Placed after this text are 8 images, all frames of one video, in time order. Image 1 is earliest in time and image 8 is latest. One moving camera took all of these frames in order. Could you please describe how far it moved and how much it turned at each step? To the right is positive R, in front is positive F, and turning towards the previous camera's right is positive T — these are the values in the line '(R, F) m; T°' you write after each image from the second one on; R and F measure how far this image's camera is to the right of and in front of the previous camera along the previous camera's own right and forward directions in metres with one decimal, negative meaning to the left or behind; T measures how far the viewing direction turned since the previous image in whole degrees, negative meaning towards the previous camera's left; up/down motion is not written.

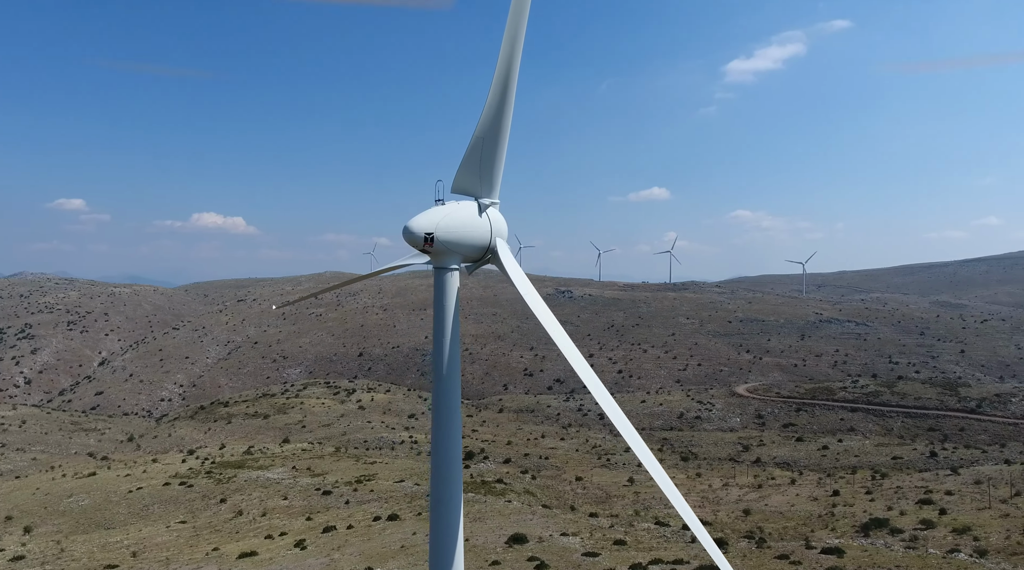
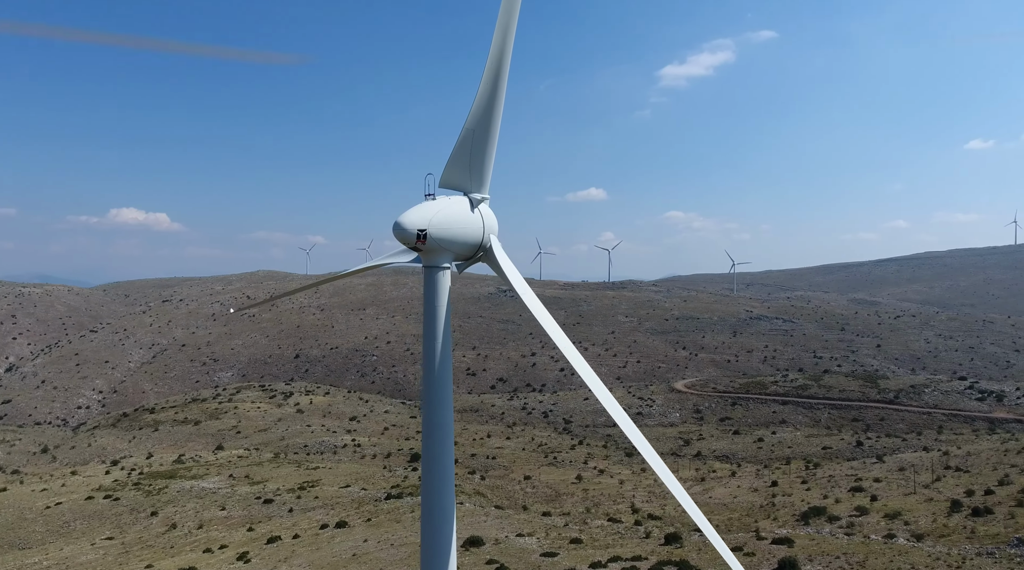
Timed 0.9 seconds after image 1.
(-0.8, +1.1) m; +5°
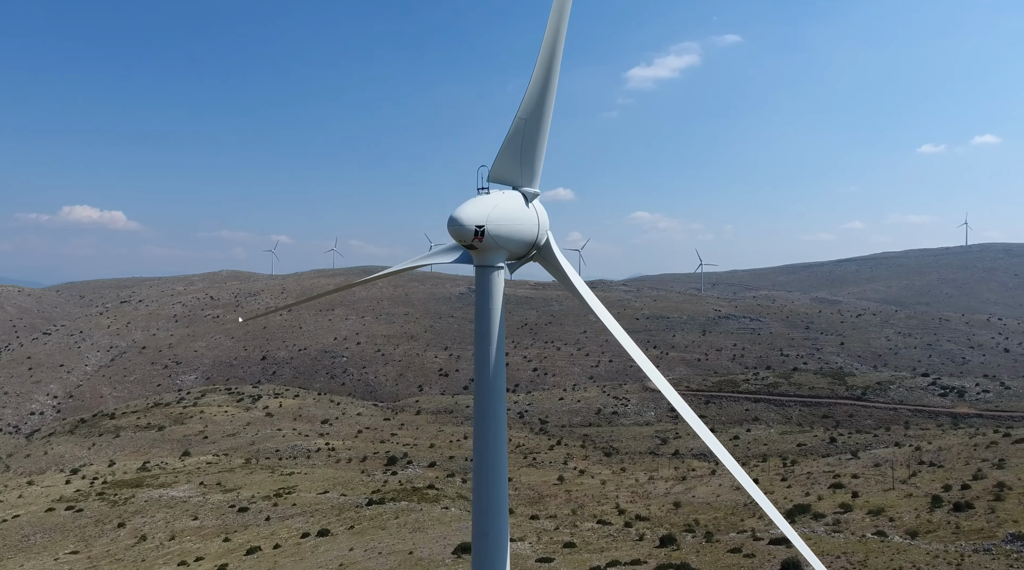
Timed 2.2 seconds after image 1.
(-1.0, +1.2) m; +3°
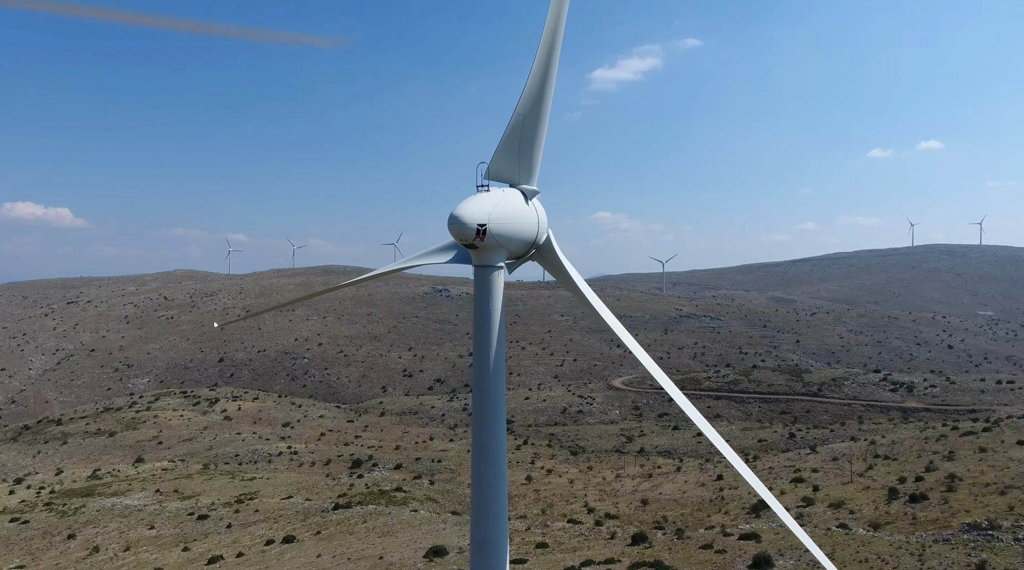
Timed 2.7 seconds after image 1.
(-0.4, +0.7) m; +3°
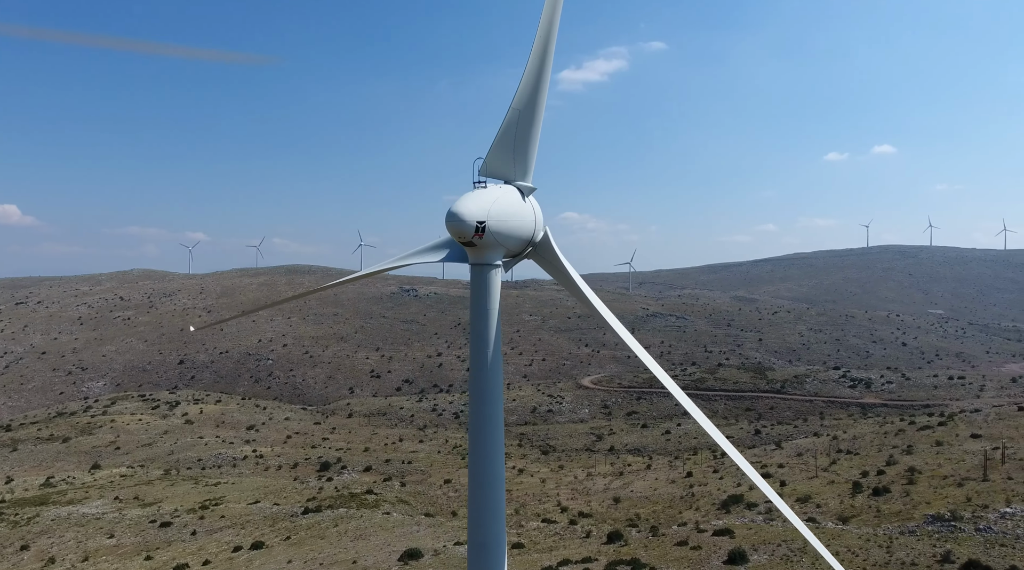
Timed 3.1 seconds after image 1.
(-0.4, +0.5) m; +3°
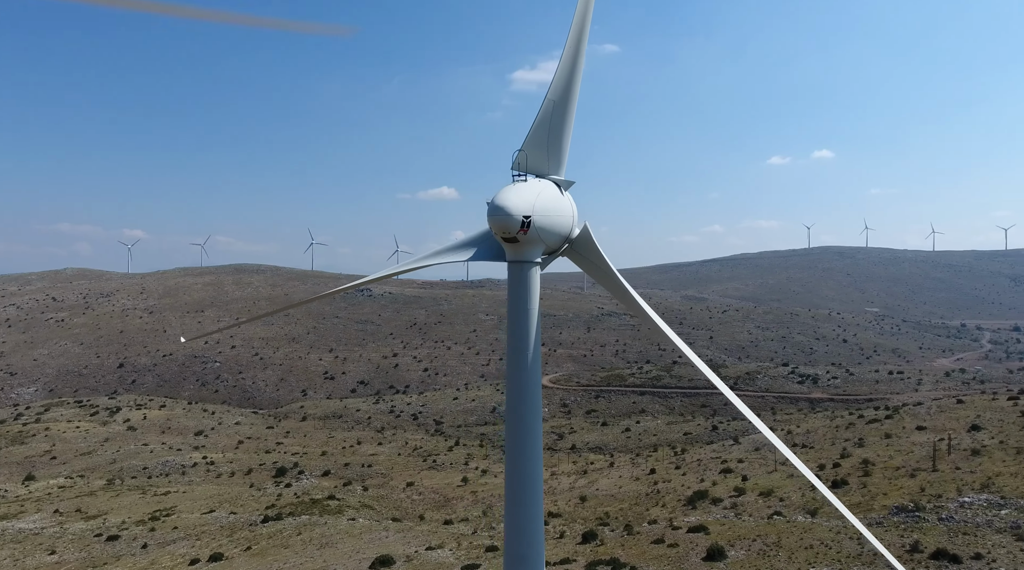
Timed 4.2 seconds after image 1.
(-0.8, +1.2) m; +4°
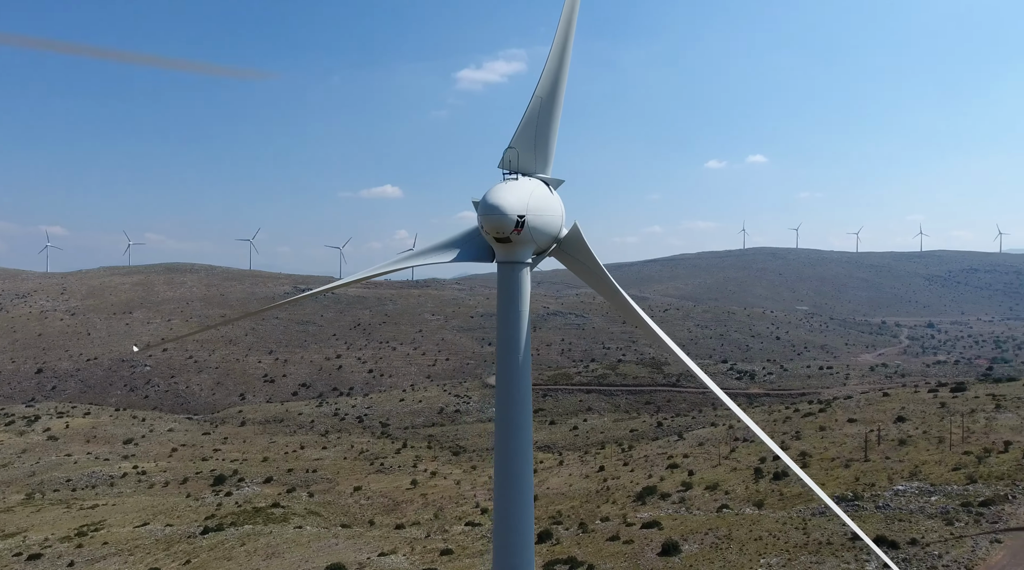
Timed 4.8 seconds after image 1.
(-0.4, +0.7) m; +4°
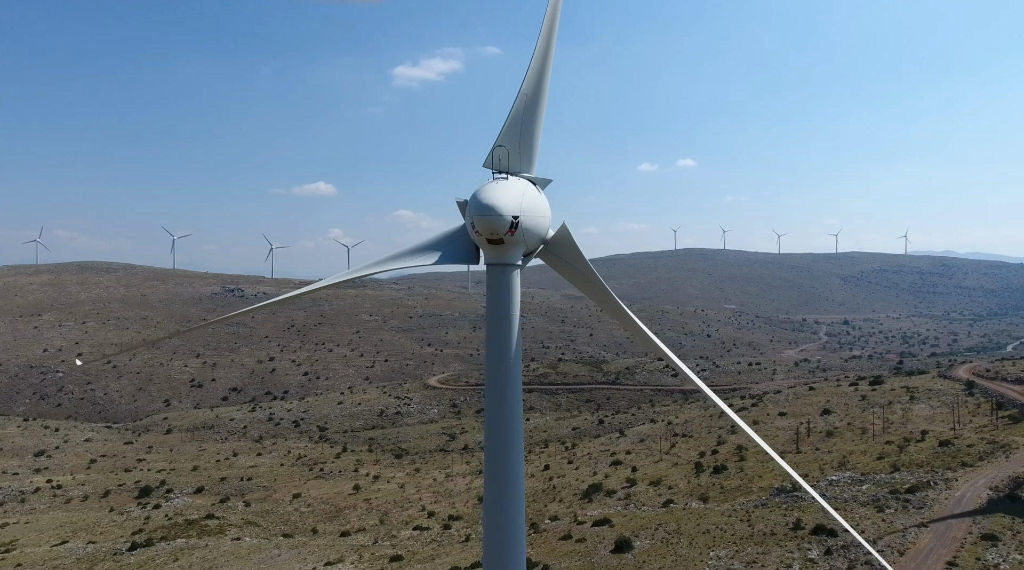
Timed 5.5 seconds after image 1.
(-0.5, +0.9) m; +5°
